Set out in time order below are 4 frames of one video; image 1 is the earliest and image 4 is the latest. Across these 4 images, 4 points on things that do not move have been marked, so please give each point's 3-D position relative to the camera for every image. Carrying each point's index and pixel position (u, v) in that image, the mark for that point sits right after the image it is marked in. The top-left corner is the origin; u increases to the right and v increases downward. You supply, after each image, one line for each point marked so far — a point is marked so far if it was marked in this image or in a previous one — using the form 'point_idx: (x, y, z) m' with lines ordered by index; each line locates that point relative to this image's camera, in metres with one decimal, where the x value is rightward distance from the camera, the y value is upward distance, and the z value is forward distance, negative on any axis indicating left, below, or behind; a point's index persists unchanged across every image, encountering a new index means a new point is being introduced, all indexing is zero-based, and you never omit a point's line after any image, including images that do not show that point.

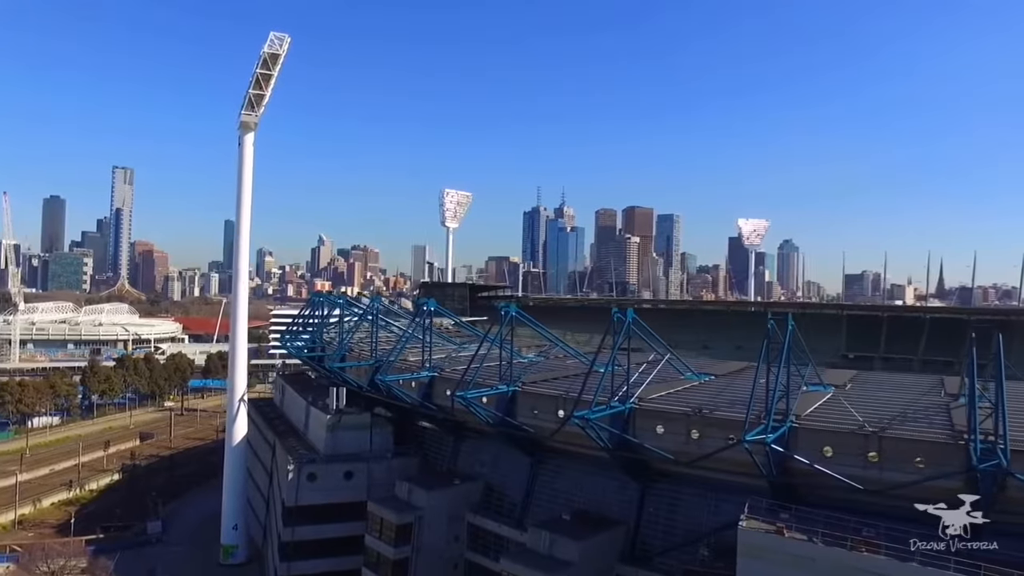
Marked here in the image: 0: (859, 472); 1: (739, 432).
0: (+8.6, -4.6, +17.3) m
1: (+6.2, -4.0, +19.2) m
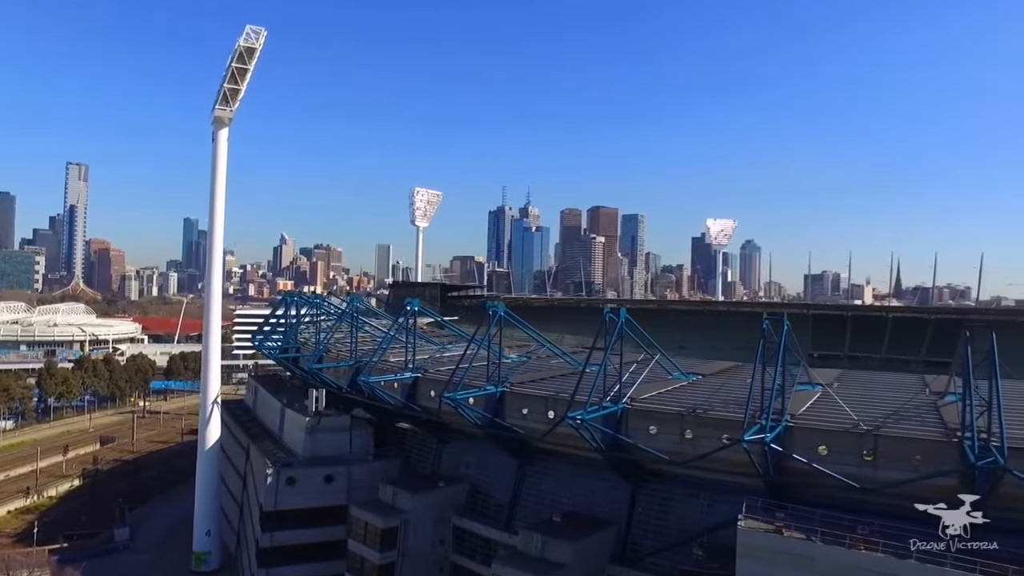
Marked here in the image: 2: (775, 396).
0: (+8.5, -4.6, +17.4) m
1: (+6.1, -4.0, +19.1) m
2: (+6.9, -2.9, +17.9) m
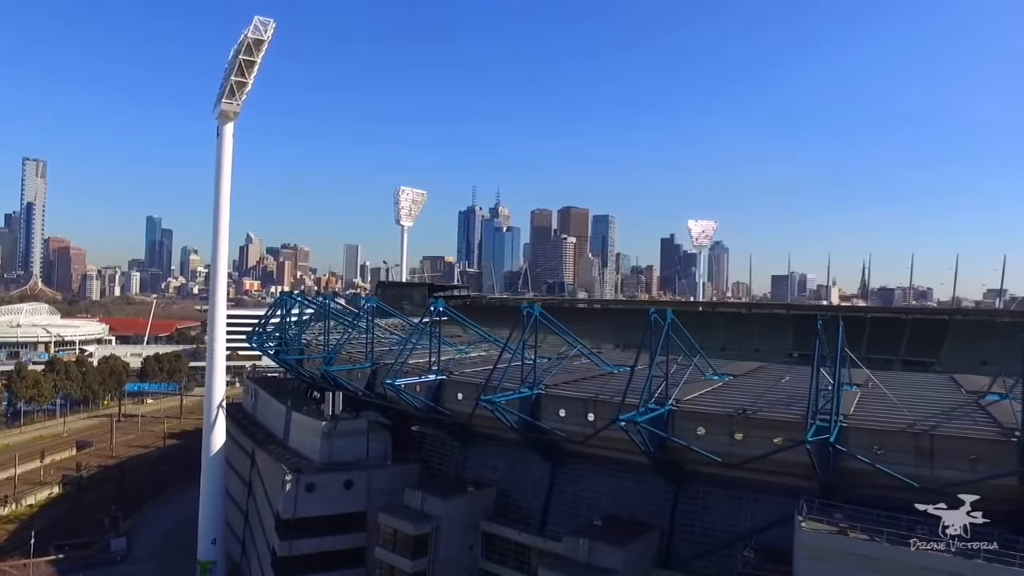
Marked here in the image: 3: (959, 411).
0: (+10.0, -4.6, +17.3) m
1: (+7.5, -4.0, +18.9) m
2: (+8.4, -2.9, +17.8) m
3: (+12.4, -3.4, +19.4) m
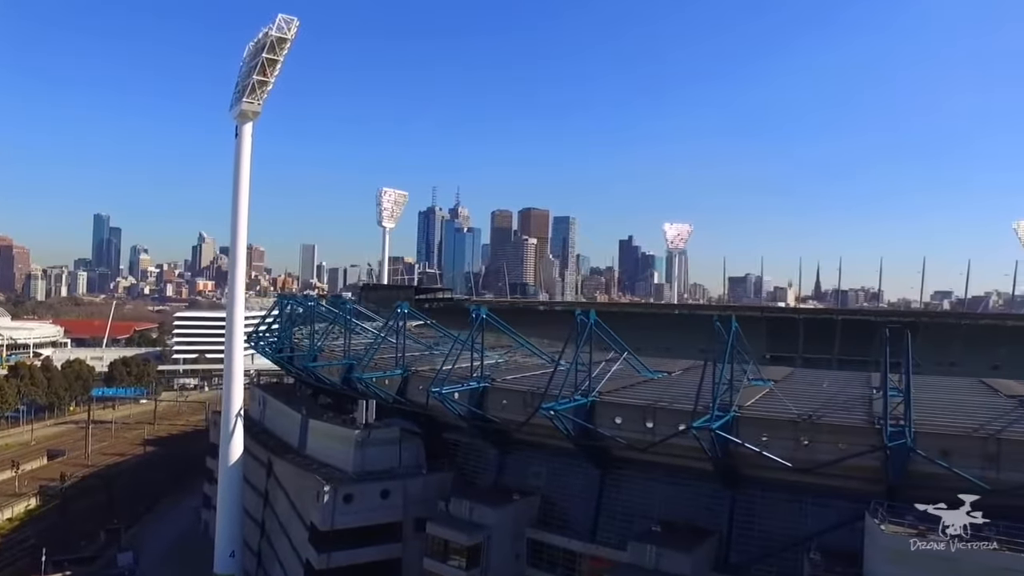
0: (+12.2, -4.9, +17.9) m
1: (+9.6, -4.2, +19.4) m
2: (+10.6, -3.1, +18.3) m
3: (+14.5, -3.7, +20.1) m
